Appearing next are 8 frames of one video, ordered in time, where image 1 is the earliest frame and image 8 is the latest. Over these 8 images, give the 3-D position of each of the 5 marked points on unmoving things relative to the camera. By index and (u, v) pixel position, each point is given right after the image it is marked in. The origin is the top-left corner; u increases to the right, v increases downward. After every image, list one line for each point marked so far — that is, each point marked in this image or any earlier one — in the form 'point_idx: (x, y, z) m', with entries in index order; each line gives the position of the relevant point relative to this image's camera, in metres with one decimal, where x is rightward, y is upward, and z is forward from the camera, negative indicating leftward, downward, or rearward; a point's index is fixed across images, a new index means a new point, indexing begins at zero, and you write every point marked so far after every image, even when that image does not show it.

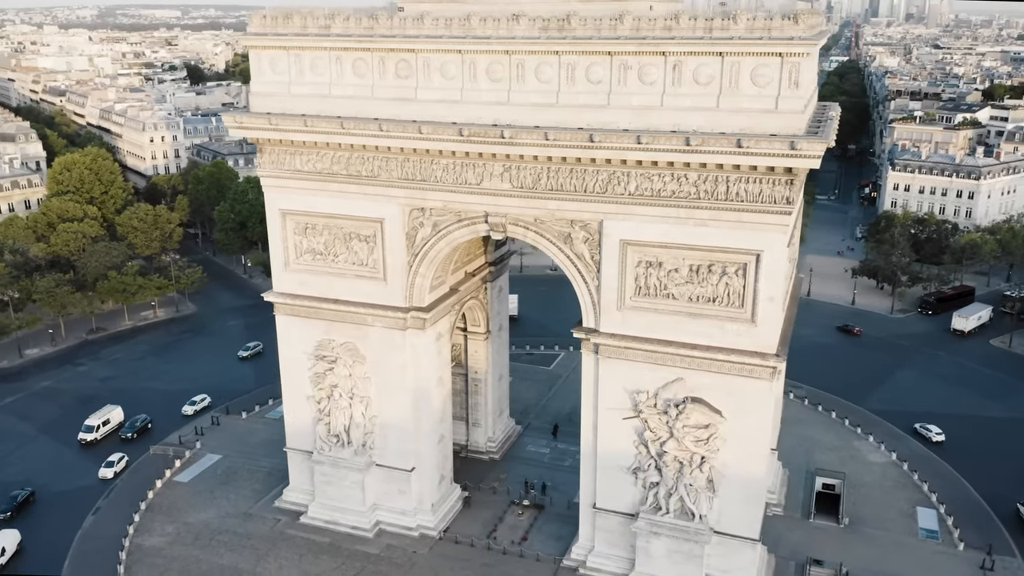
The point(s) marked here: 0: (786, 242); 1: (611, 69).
0: (+6.4, +1.1, +19.1) m
1: (+2.3, +5.3, +19.6) m
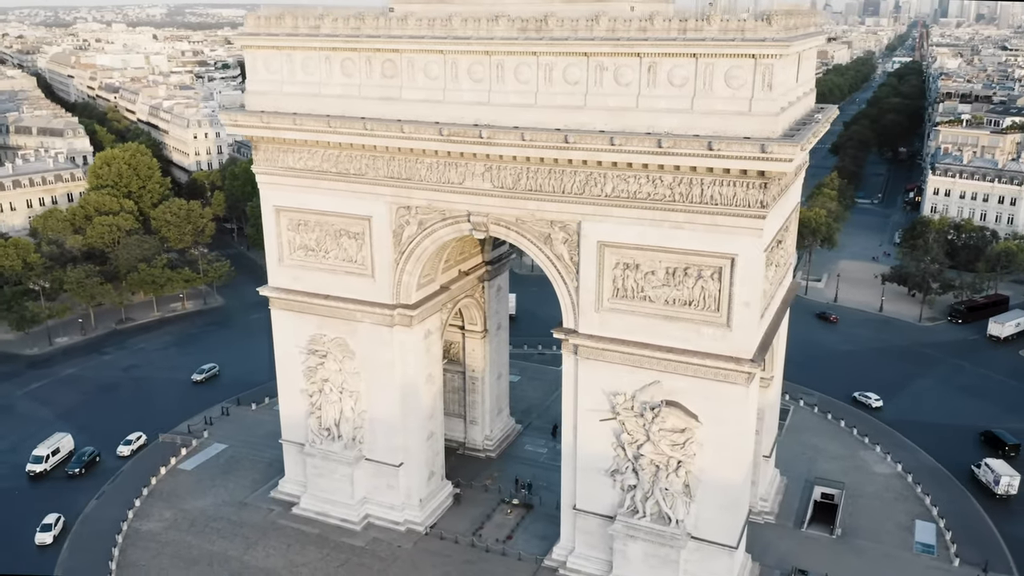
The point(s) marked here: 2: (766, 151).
0: (+5.7, +1.0, +18.9) m
1: (+1.8, +5.2, +19.6) m
2: (+5.4, +3.0, +17.7) m
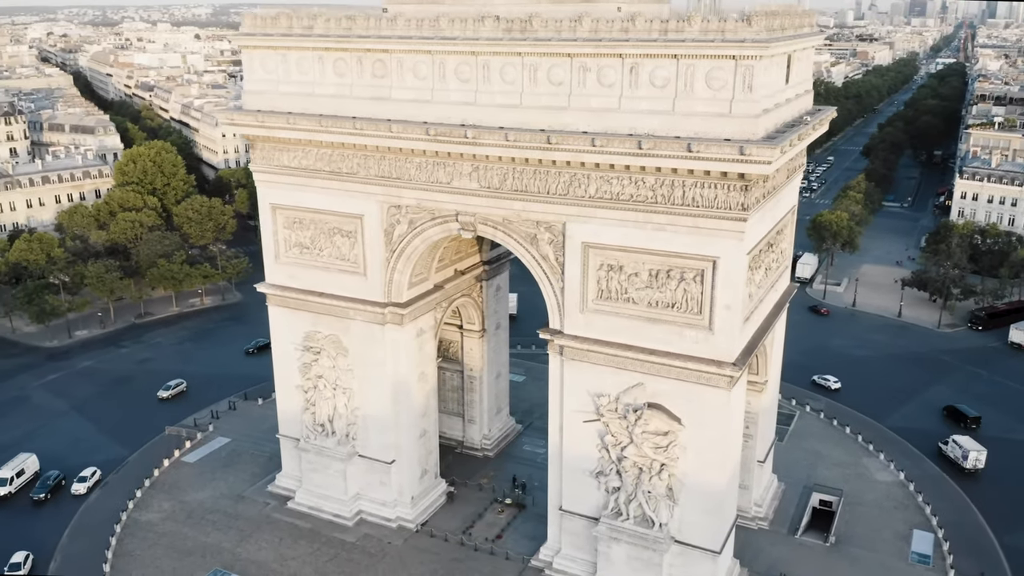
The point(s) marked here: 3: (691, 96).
0: (+5.2, +0.9, +18.7) m
1: (+1.4, +5.2, +19.5) m
2: (+5.0, +2.9, +17.5) m
3: (+4.0, +4.3, +18.3) m
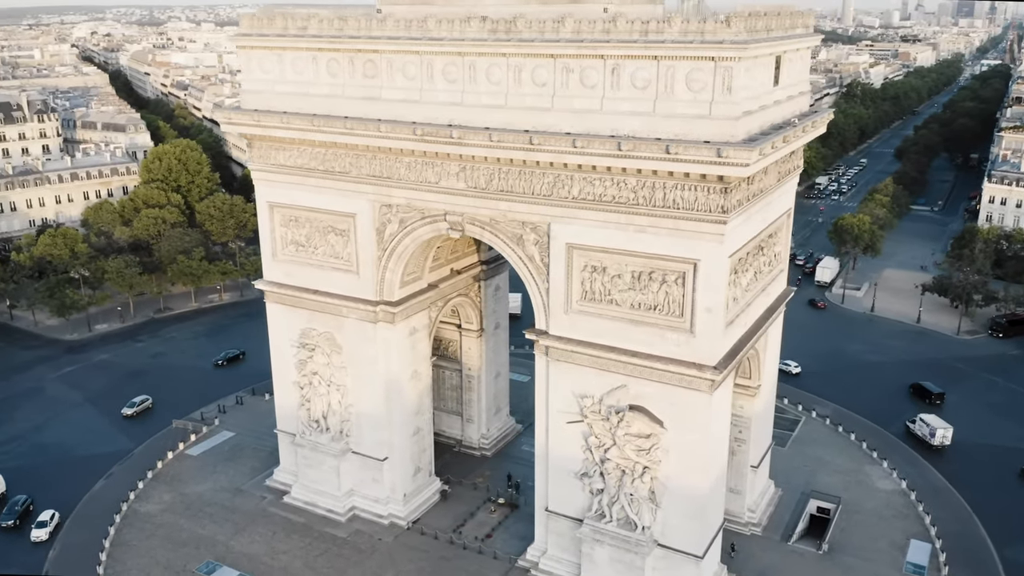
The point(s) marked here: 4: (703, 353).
0: (+4.7, +0.8, +18.6) m
1: (+1.0, +5.2, +19.5) m
2: (+4.4, +2.8, +17.4) m
3: (+3.6, +4.3, +18.2) m
4: (+4.6, -1.5, +19.5) m
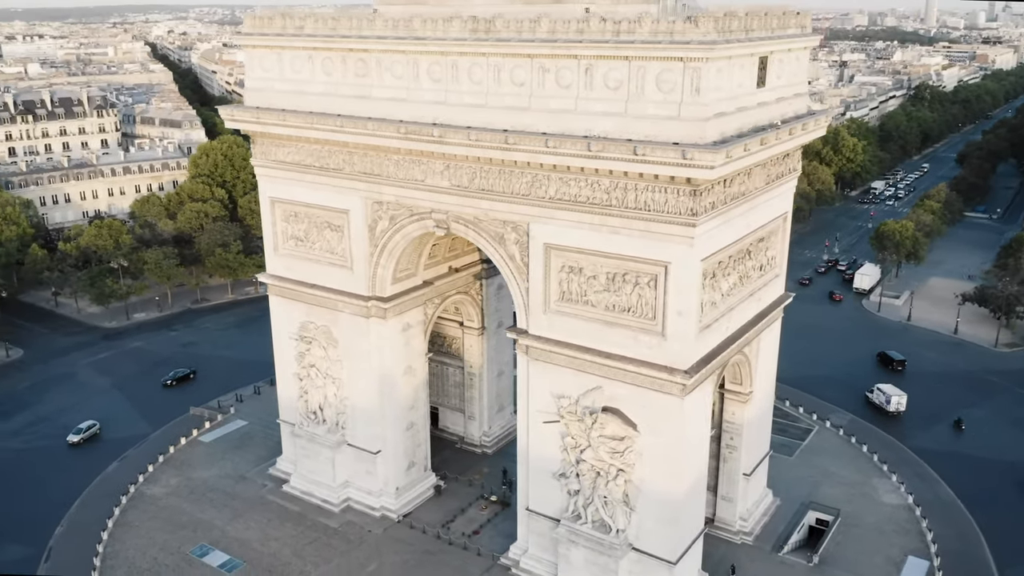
0: (+4.0, +0.8, +18.4) m
1: (+0.5, +5.2, +19.6) m
2: (+3.7, +2.8, +17.2) m
3: (+2.9, +4.2, +18.1) m
4: (+3.8, -1.6, +19.3) m
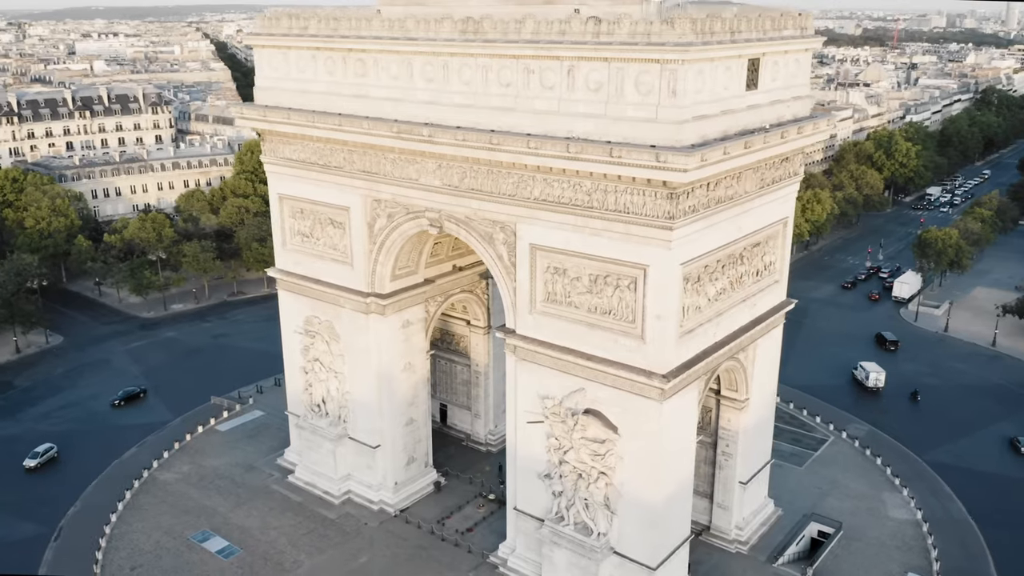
0: (+3.5, +0.7, +18.2) m
1: (+0.1, +5.2, +19.7) m
2: (+3.1, +2.7, +17.0) m
3: (+2.4, +4.2, +18.0) m
4: (+3.3, -1.7, +19.1) m
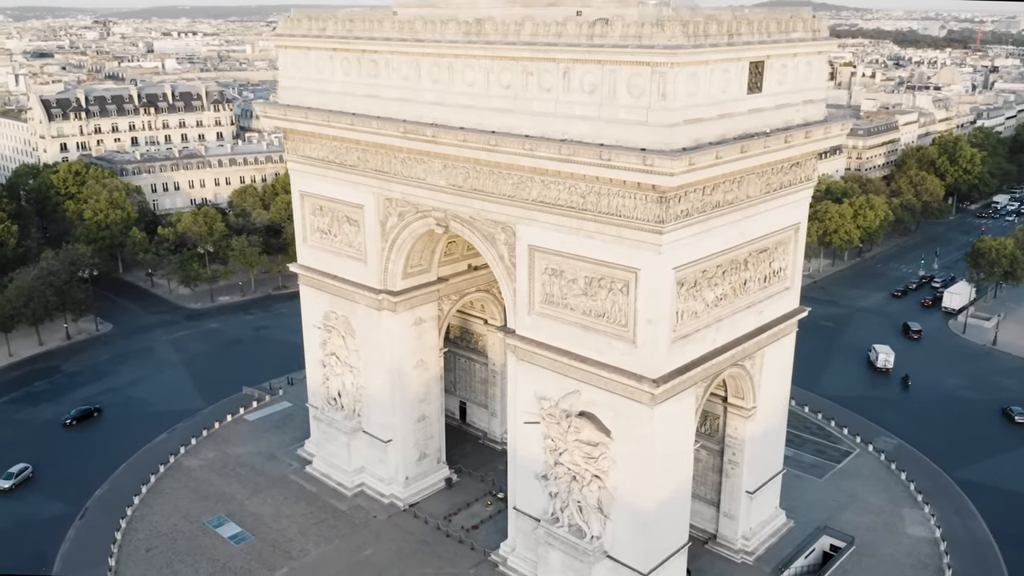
0: (+3.2, +0.6, +18.1) m
1: (+0.1, +5.2, +19.8) m
2: (+2.8, +2.6, +16.9) m
3: (+2.3, +4.1, +18.0) m
4: (+3.1, -1.8, +19.0) m
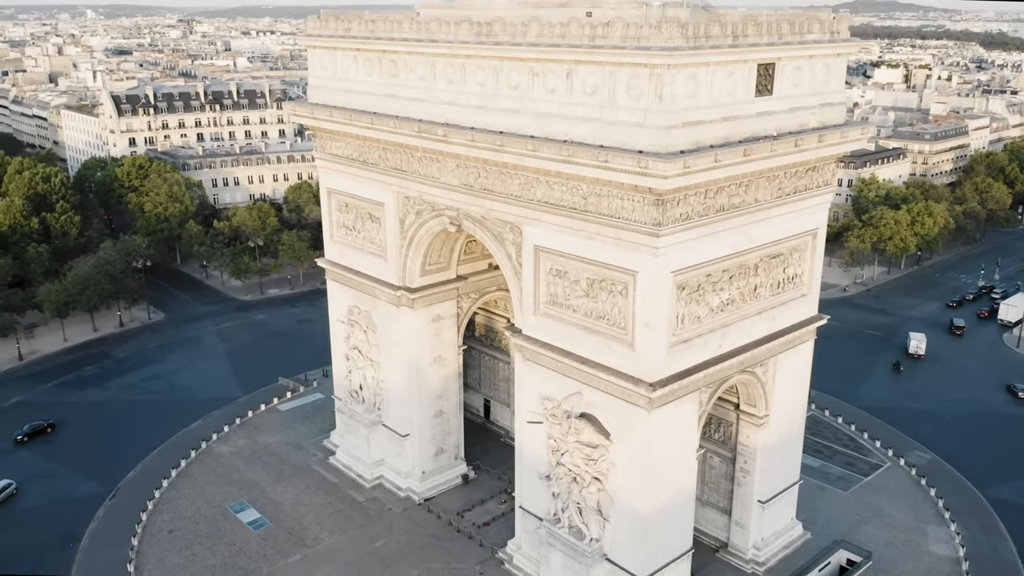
0: (+3.2, +0.5, +18.0) m
1: (+0.3, +5.2, +19.9) m
2: (+2.7, +2.5, +16.9) m
3: (+2.3, +4.0, +17.9) m
4: (+3.0, -1.9, +18.9) m
